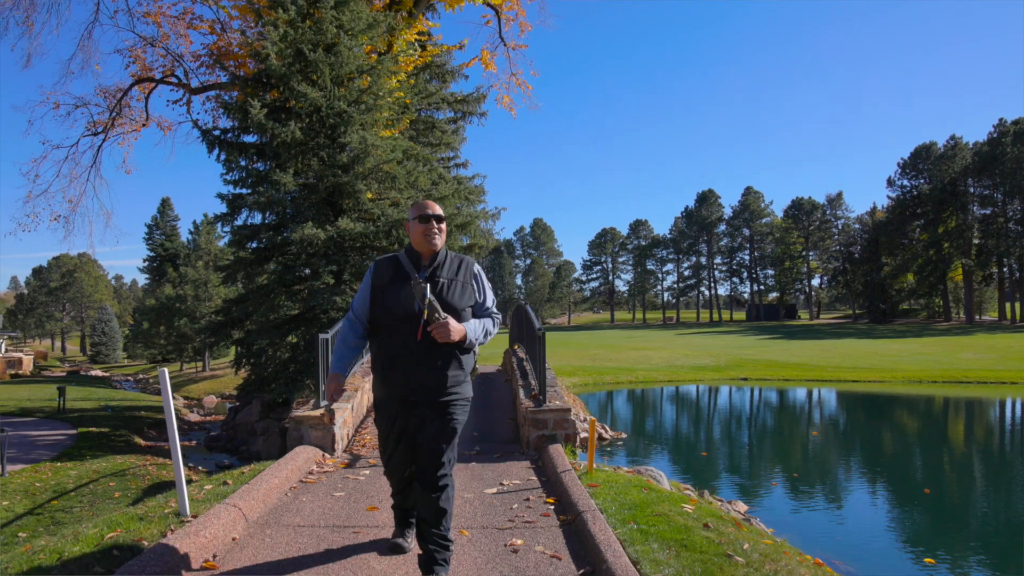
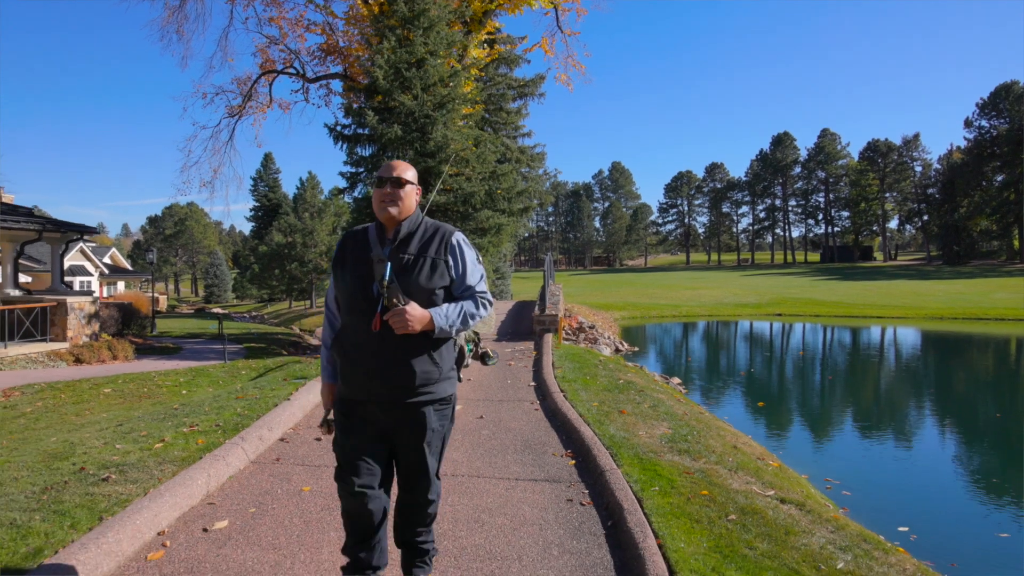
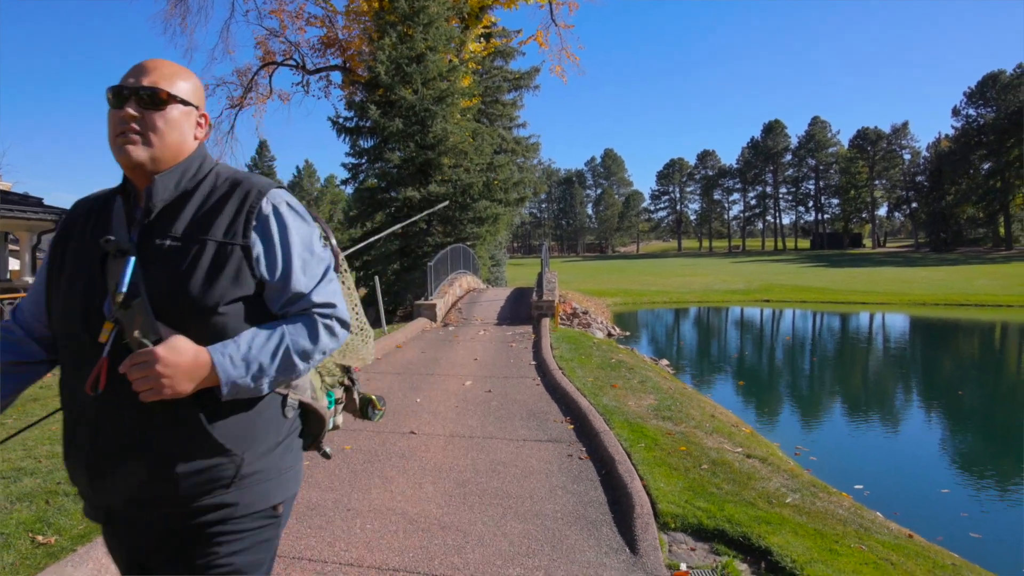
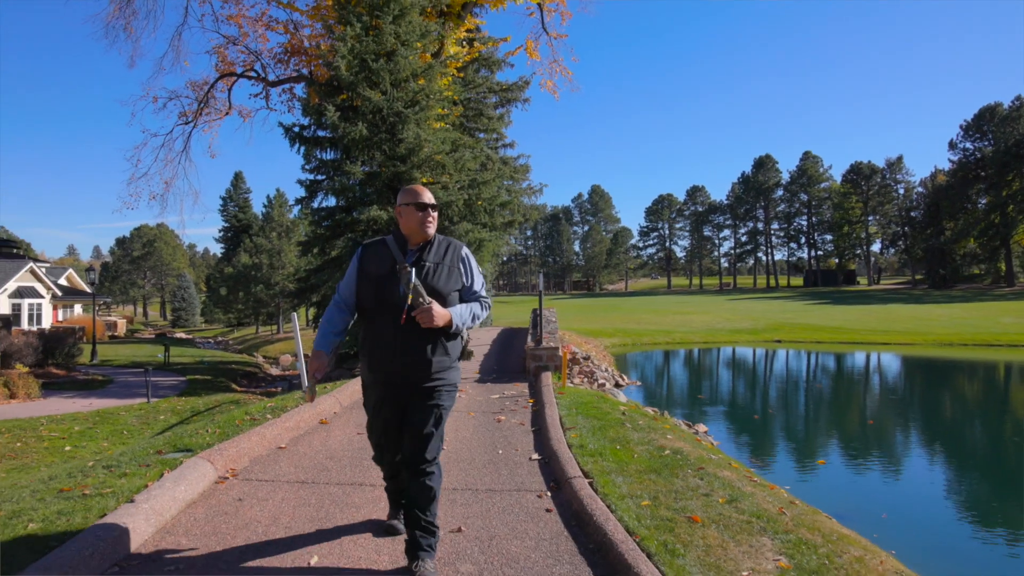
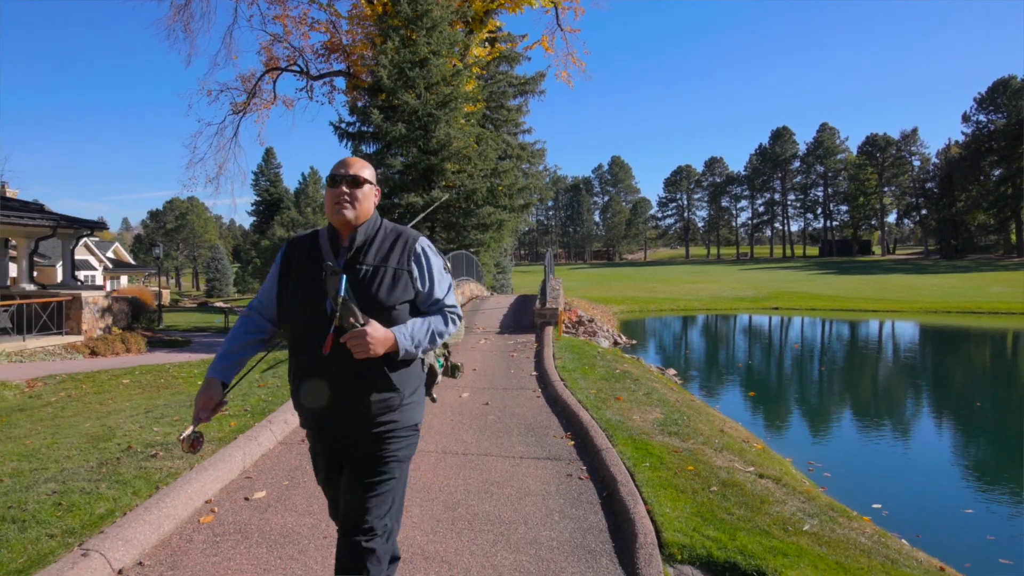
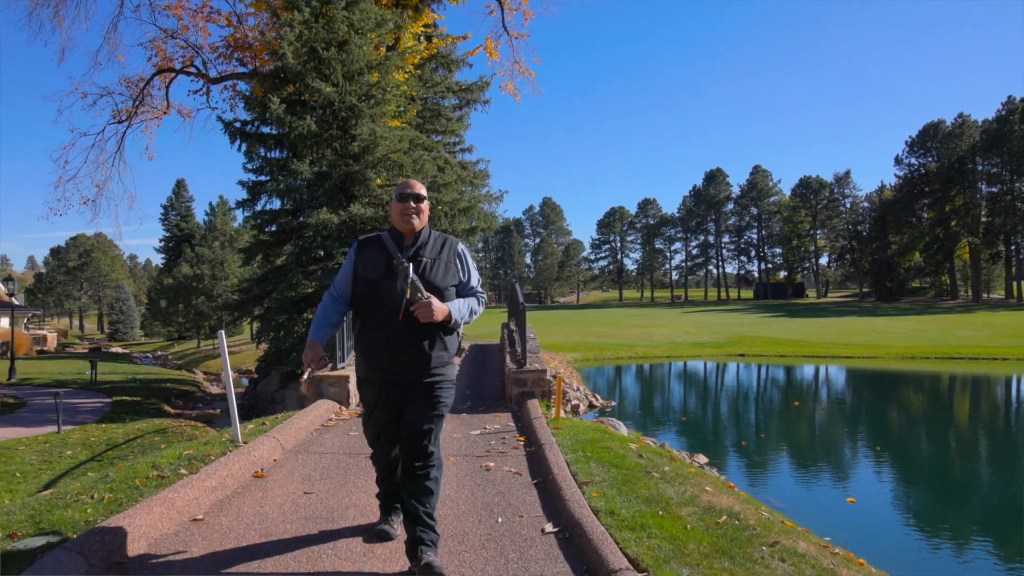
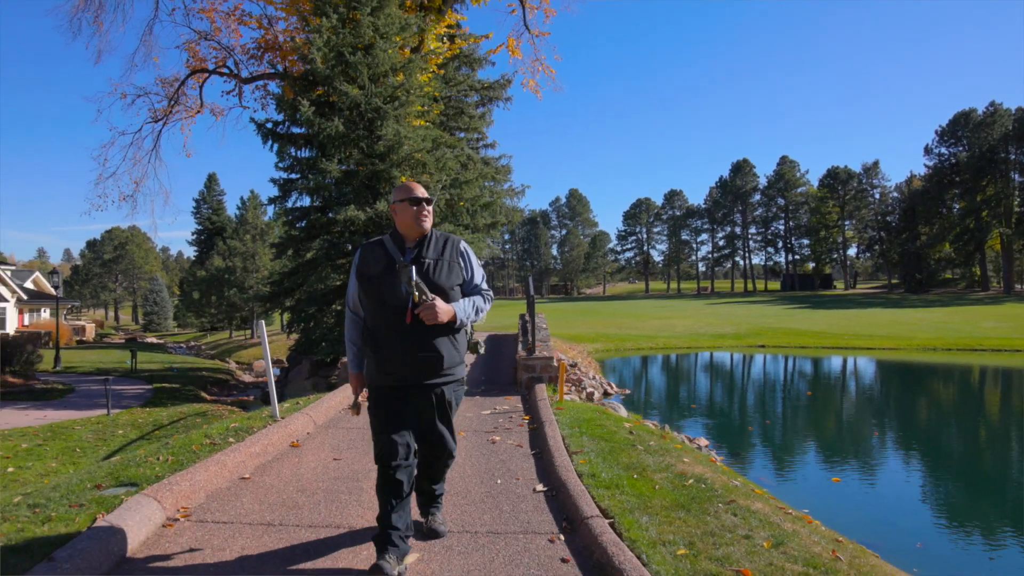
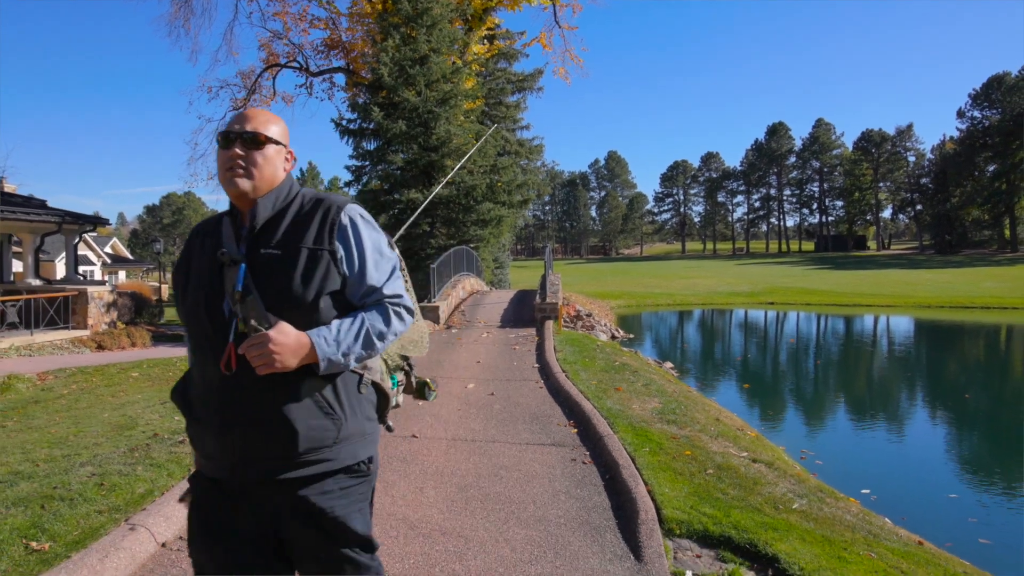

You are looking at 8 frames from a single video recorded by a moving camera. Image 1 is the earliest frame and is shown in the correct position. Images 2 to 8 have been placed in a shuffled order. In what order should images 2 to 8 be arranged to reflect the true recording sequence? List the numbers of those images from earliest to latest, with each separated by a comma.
6, 7, 4, 2, 5, 8, 3
